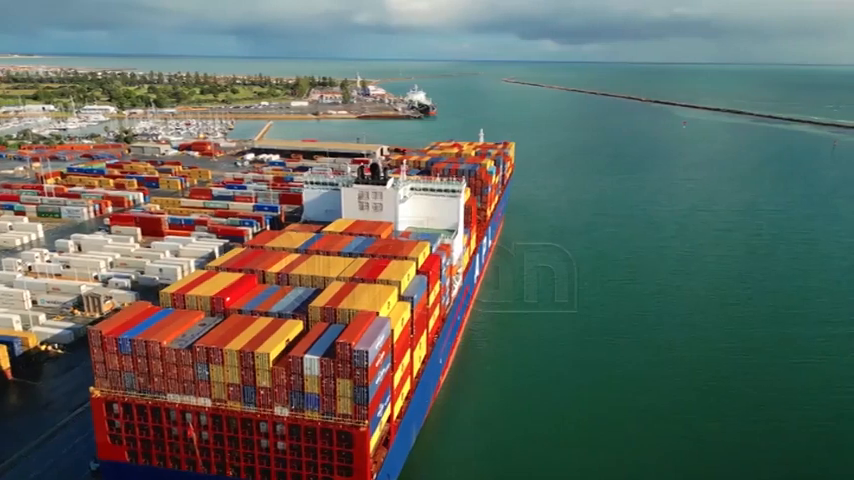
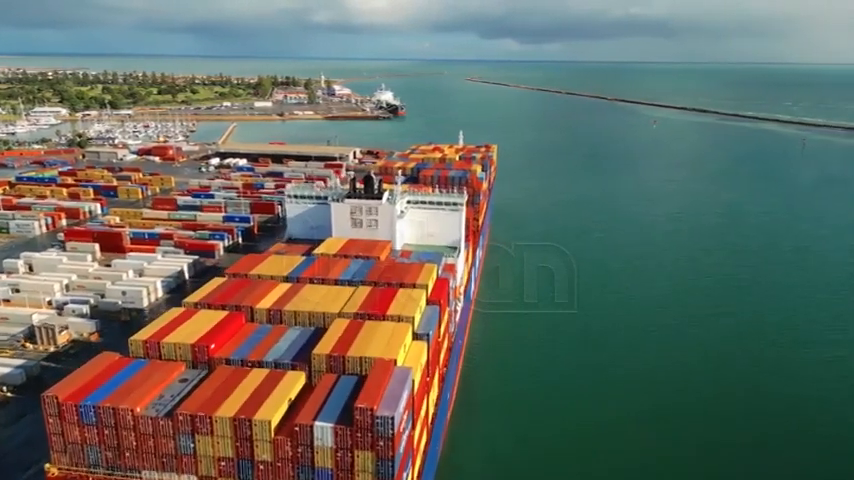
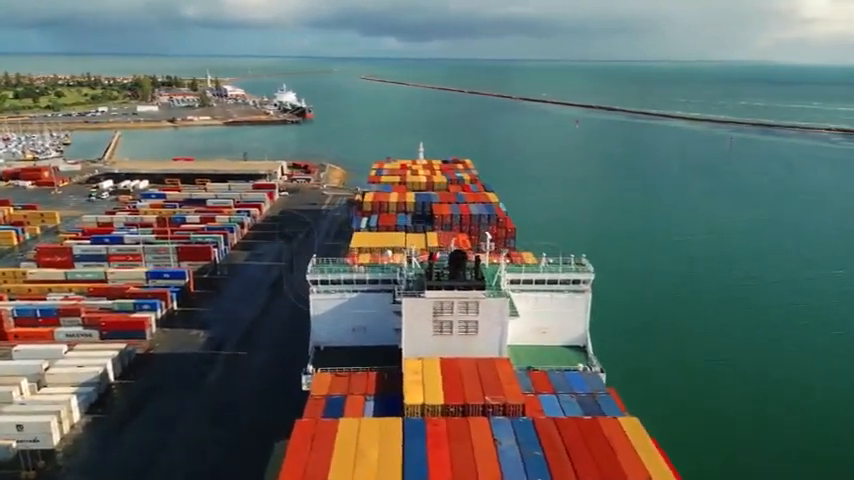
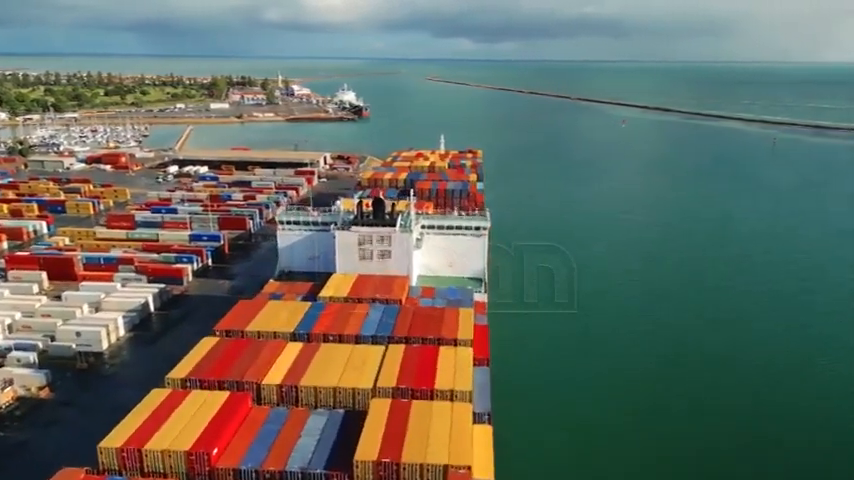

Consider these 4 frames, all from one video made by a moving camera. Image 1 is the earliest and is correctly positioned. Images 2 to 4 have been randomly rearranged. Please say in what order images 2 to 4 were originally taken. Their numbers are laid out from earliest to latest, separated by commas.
2, 4, 3
